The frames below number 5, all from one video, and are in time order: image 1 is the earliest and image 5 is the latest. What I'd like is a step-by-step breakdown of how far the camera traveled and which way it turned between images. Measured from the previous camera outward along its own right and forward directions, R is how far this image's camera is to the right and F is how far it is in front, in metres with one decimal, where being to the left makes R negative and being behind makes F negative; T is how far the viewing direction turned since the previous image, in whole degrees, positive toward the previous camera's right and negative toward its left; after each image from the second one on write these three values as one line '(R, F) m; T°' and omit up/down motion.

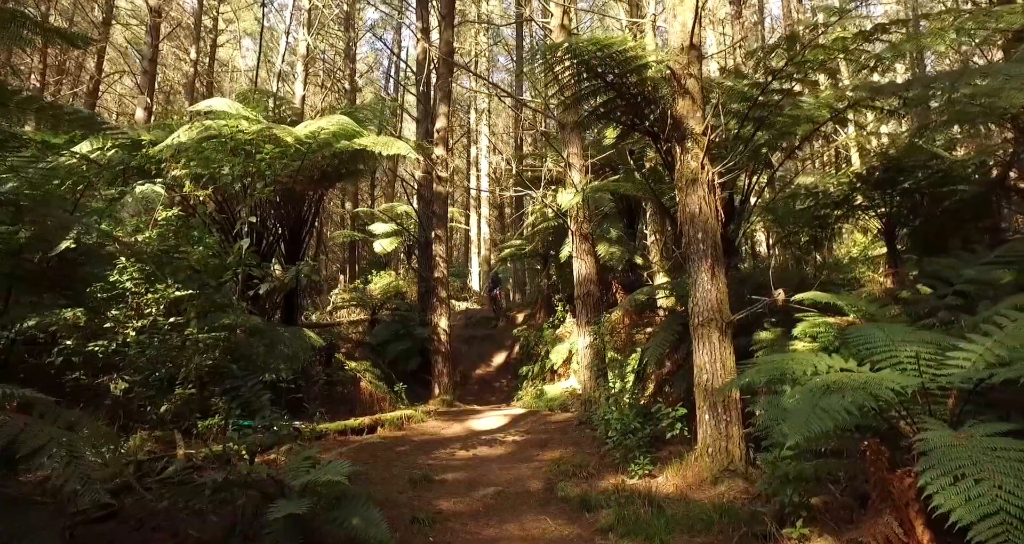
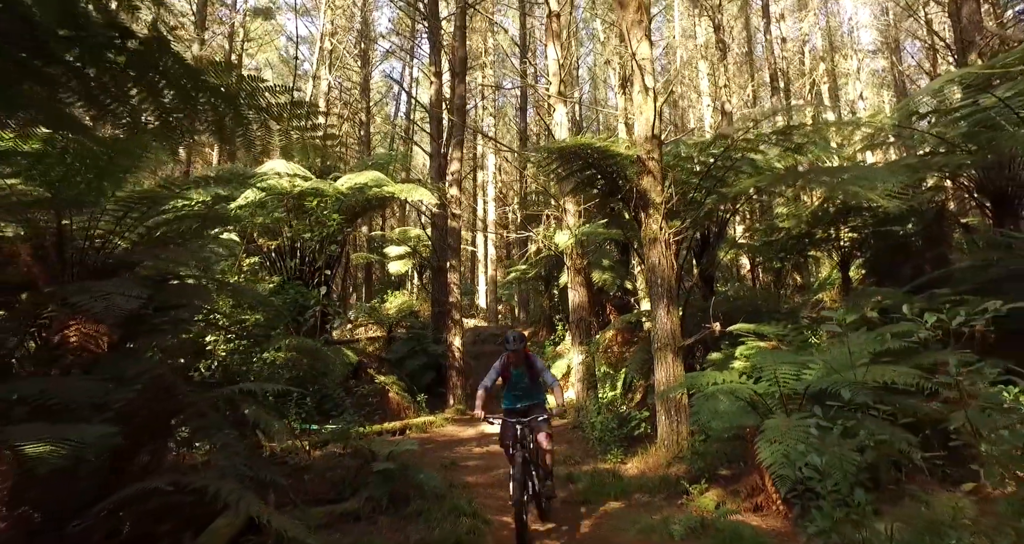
(0.0, -1.7) m; 0°
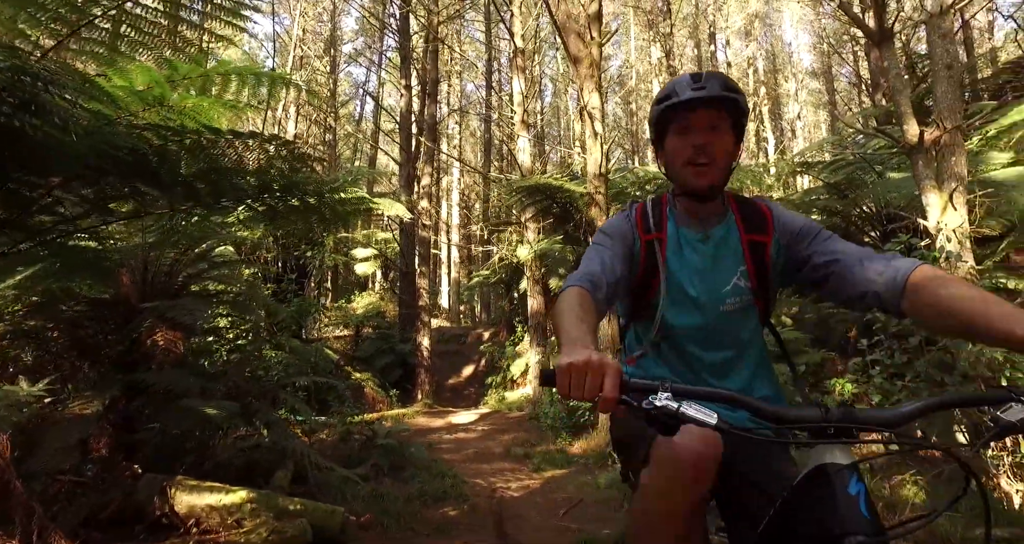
(-0.1, -1.3) m; +4°
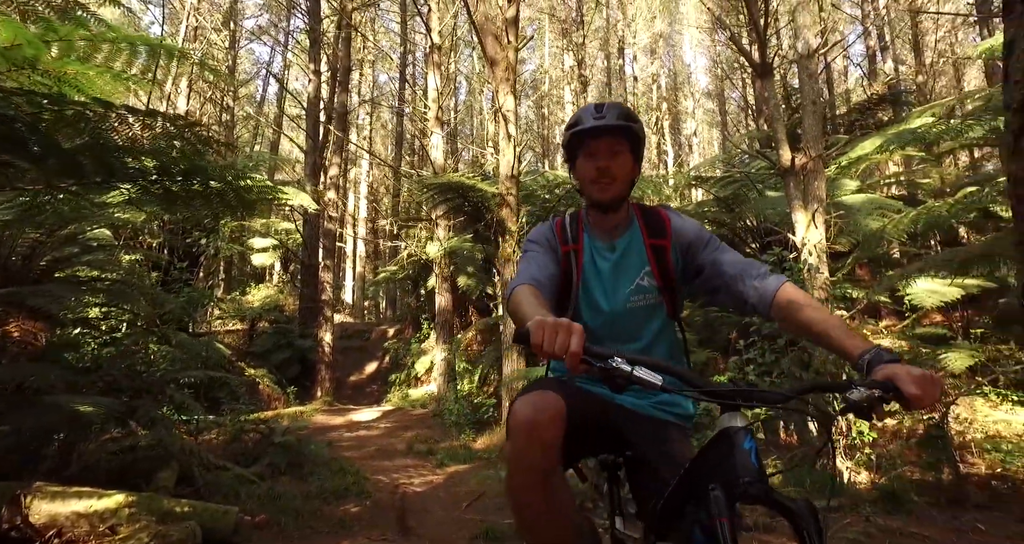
(0.0, -0.1) m; +9°
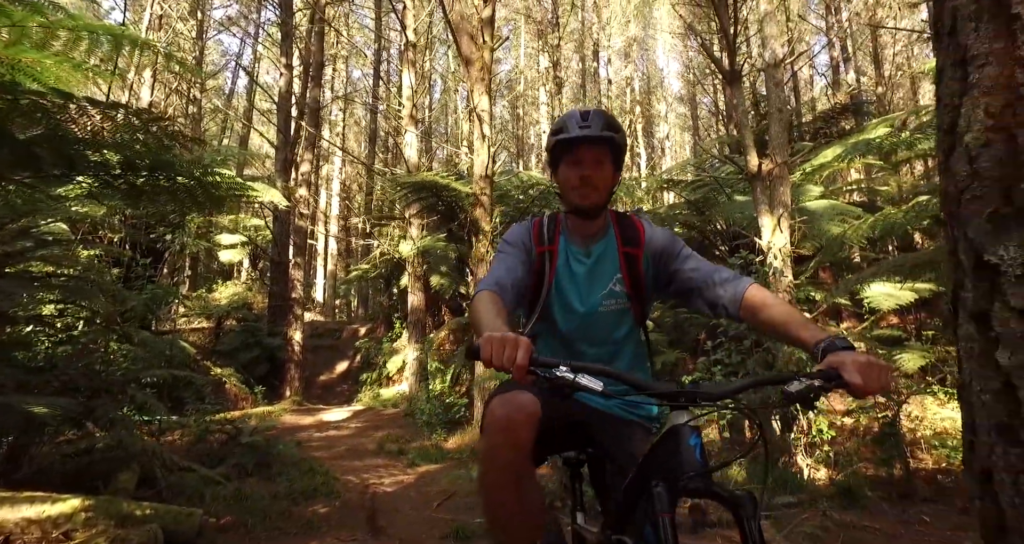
(0.0, 0.0) m; +3°
